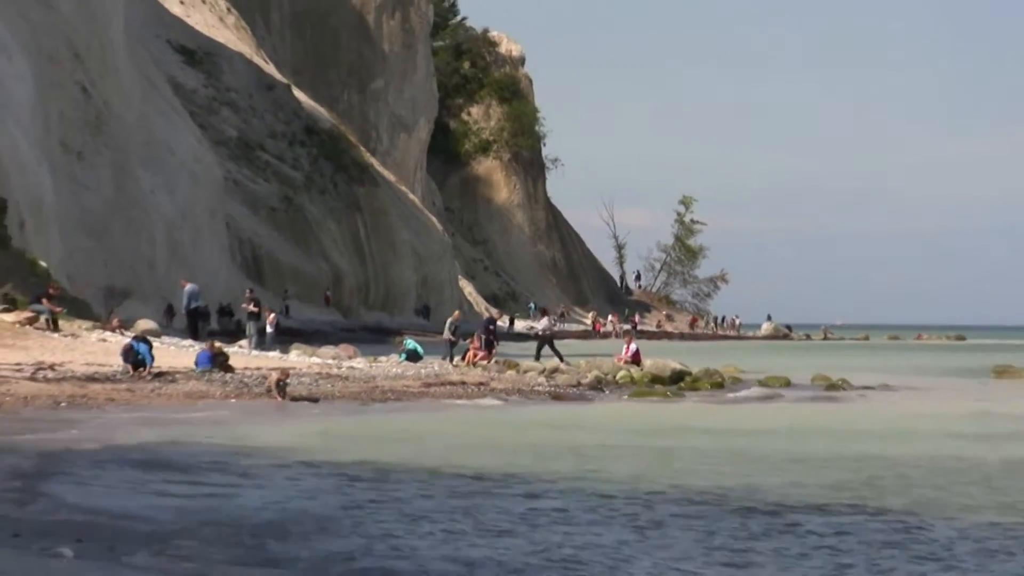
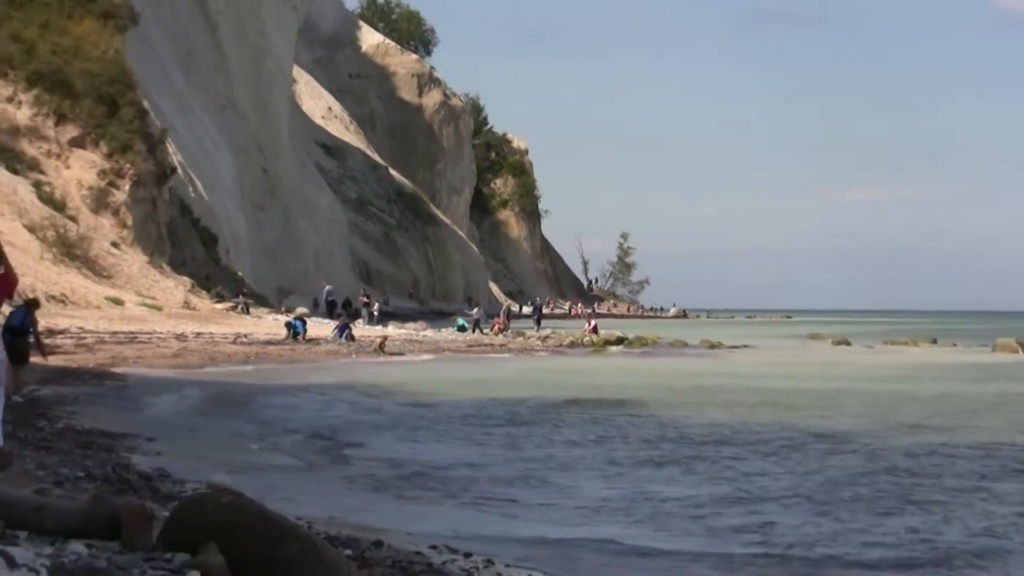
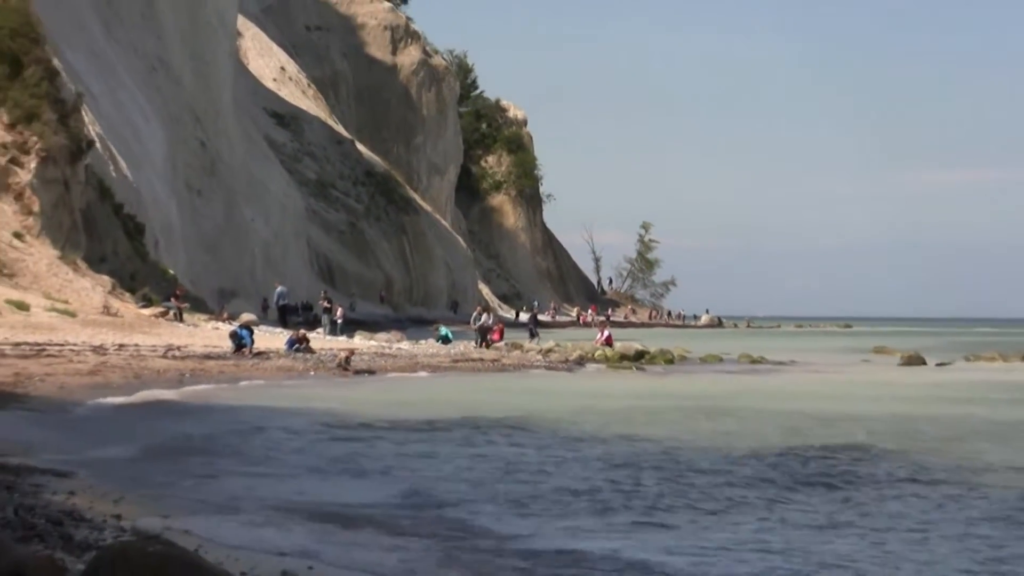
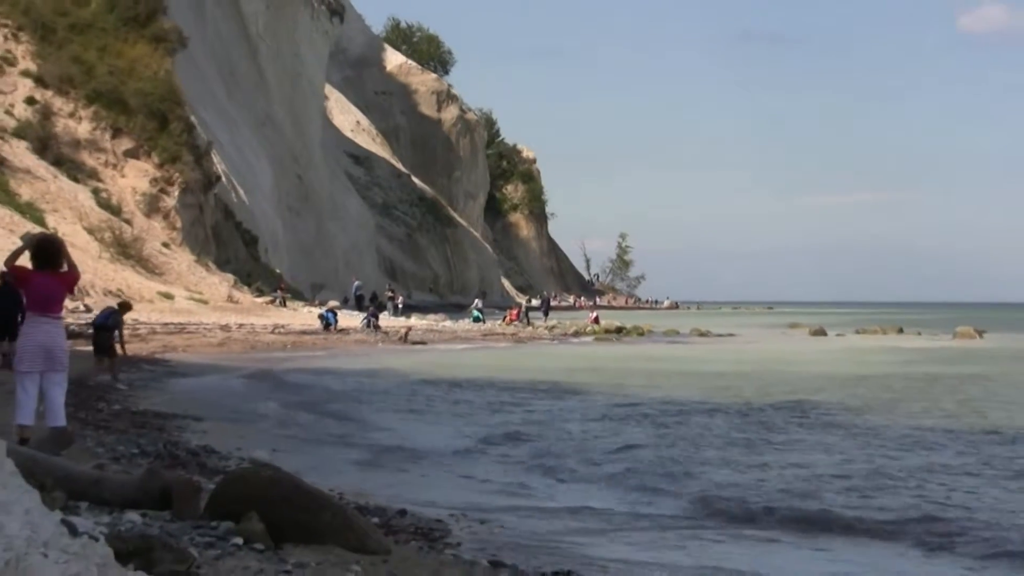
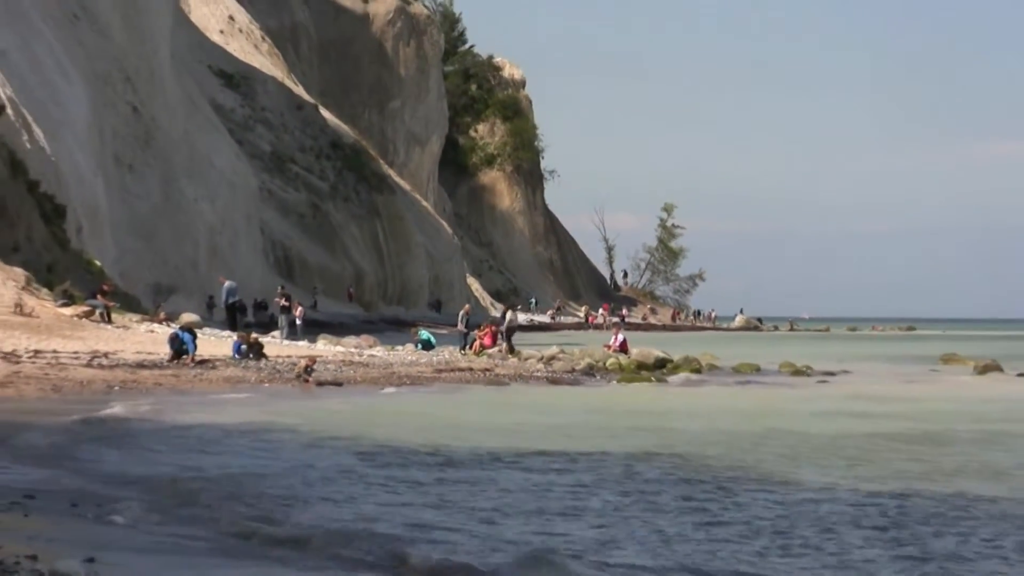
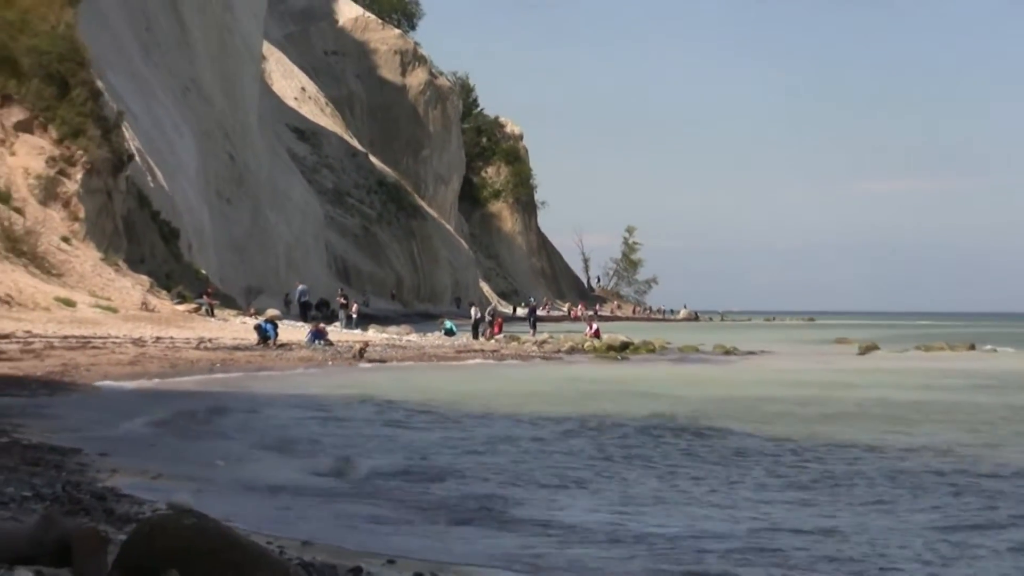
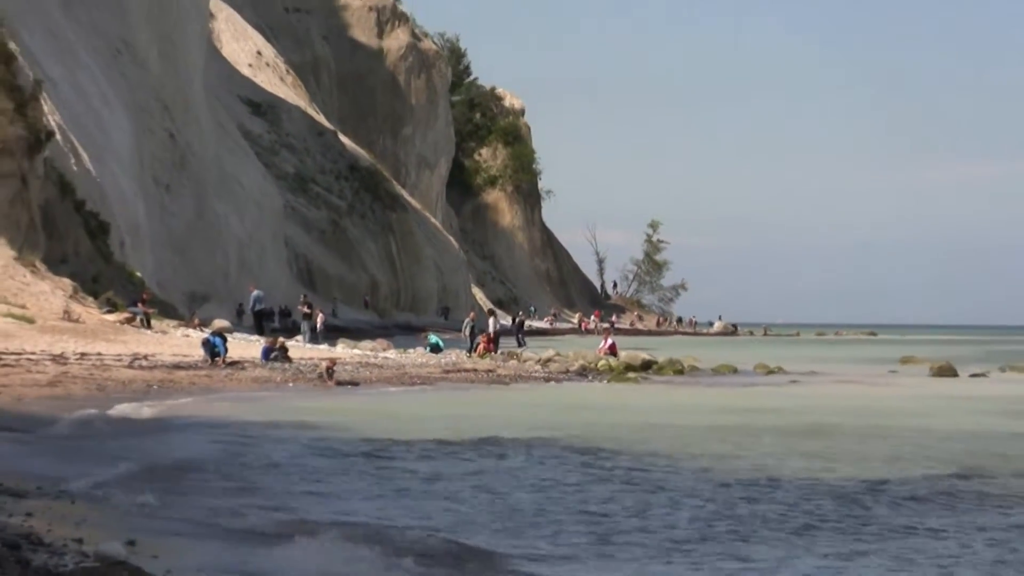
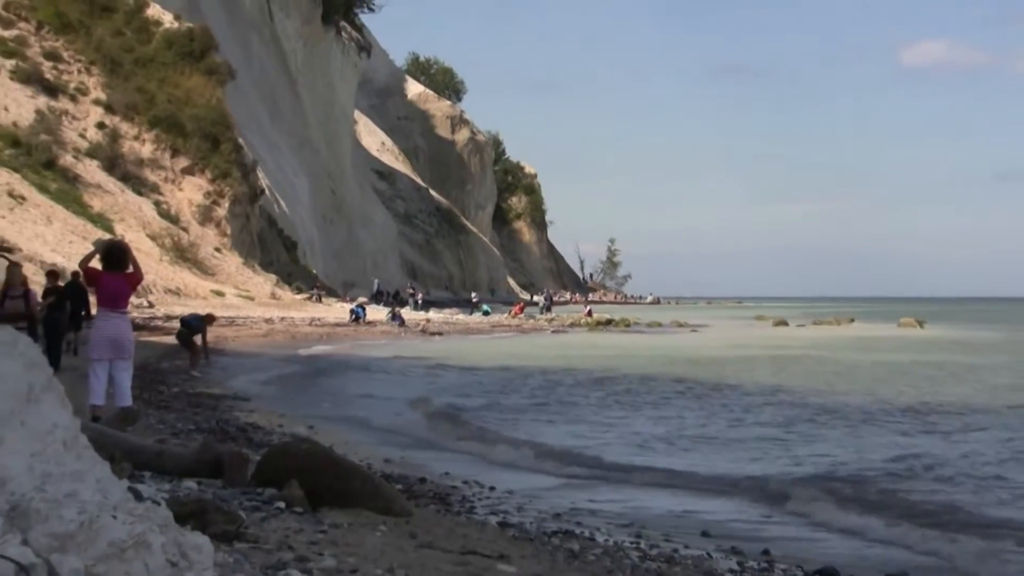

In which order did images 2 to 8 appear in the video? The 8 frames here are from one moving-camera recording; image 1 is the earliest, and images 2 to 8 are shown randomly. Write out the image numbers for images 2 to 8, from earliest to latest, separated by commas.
5, 7, 3, 6, 2, 4, 8
